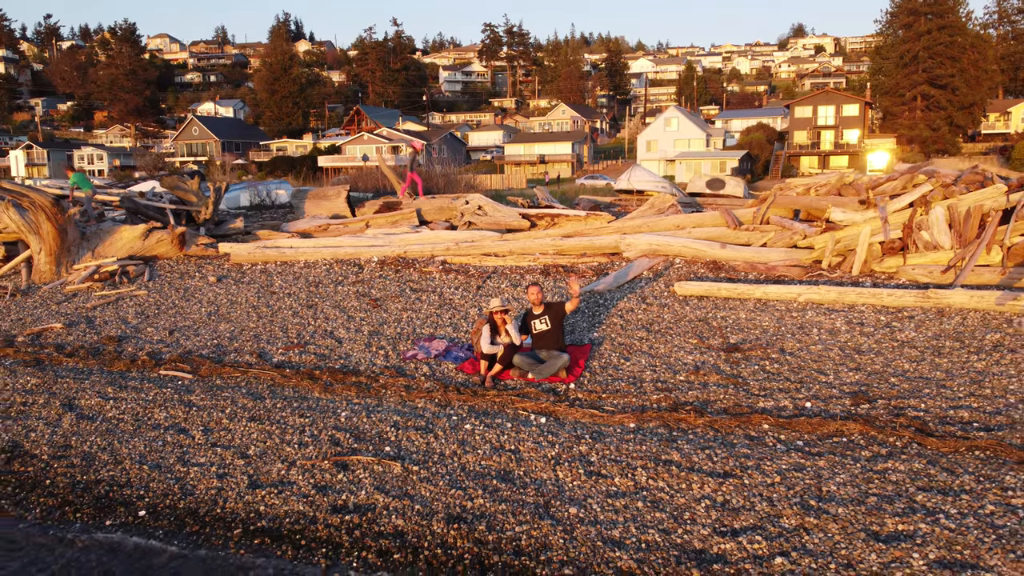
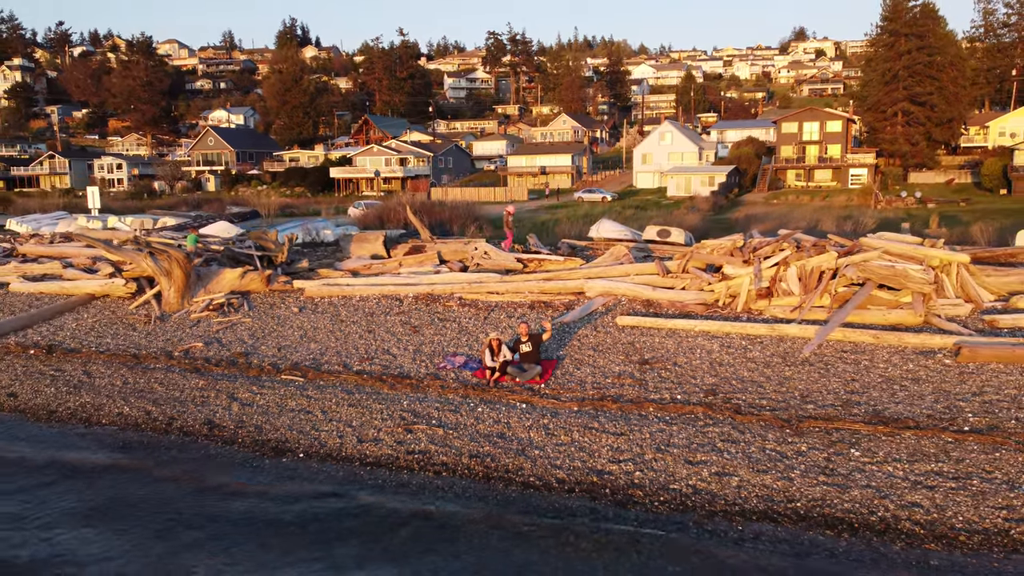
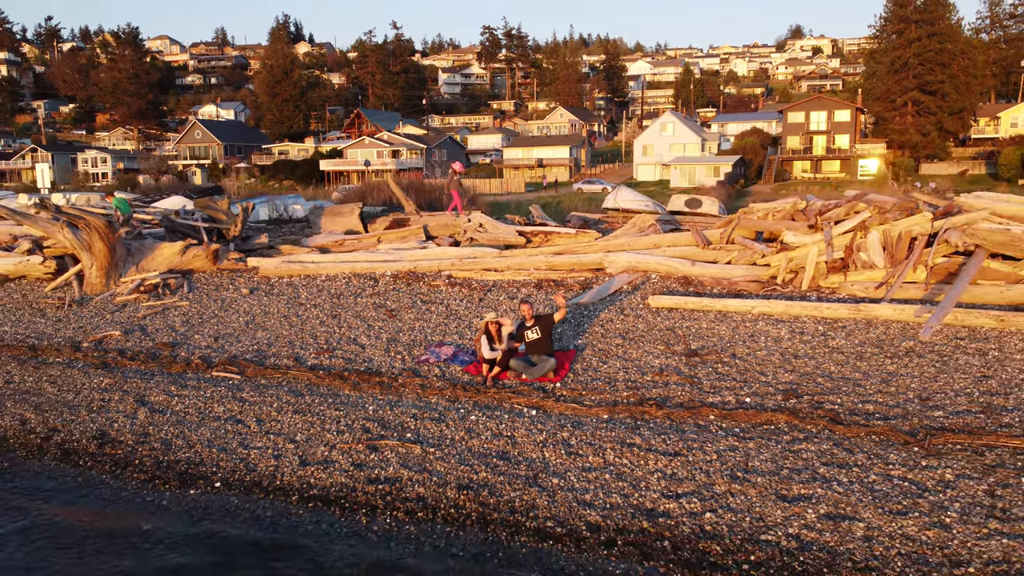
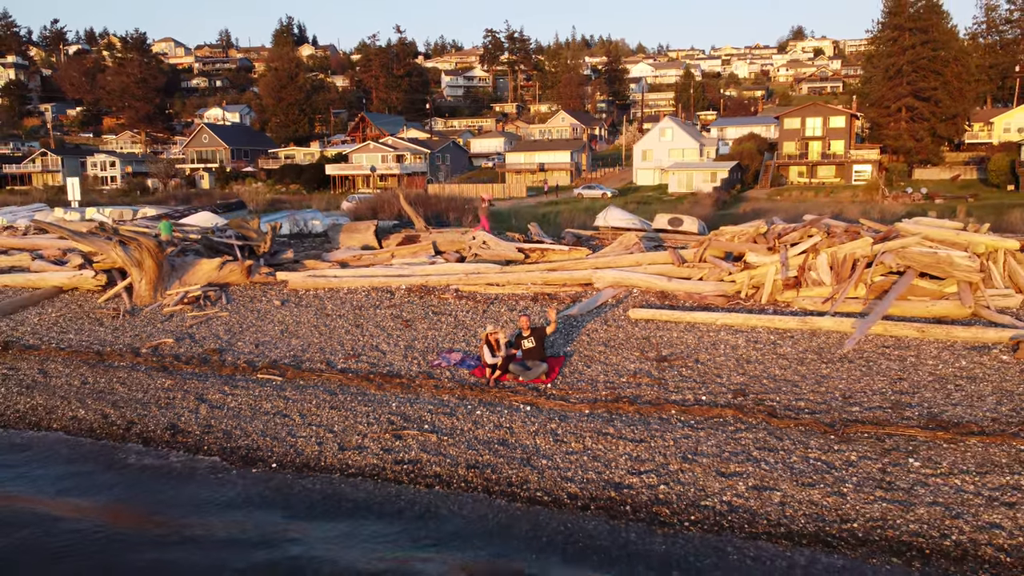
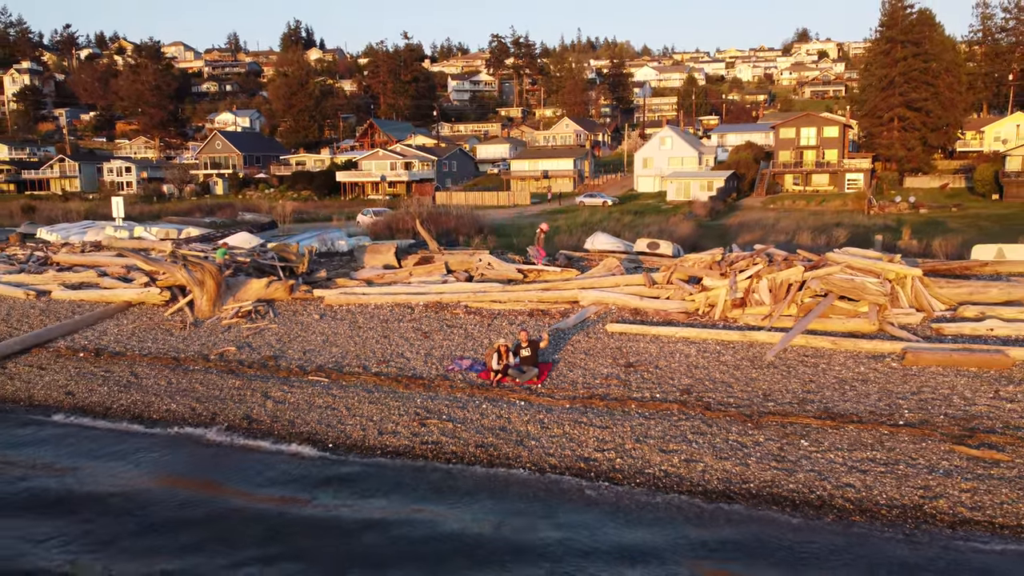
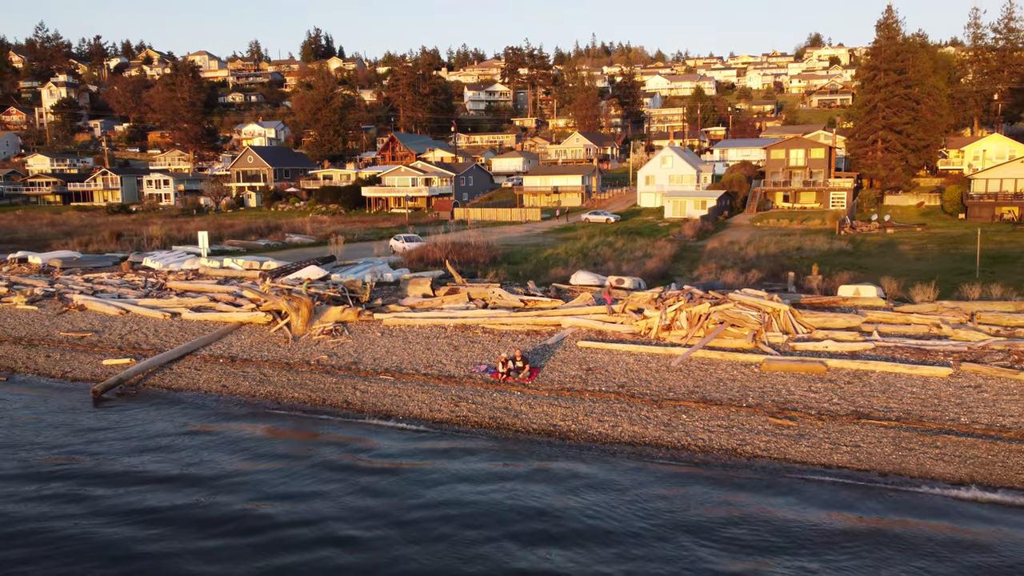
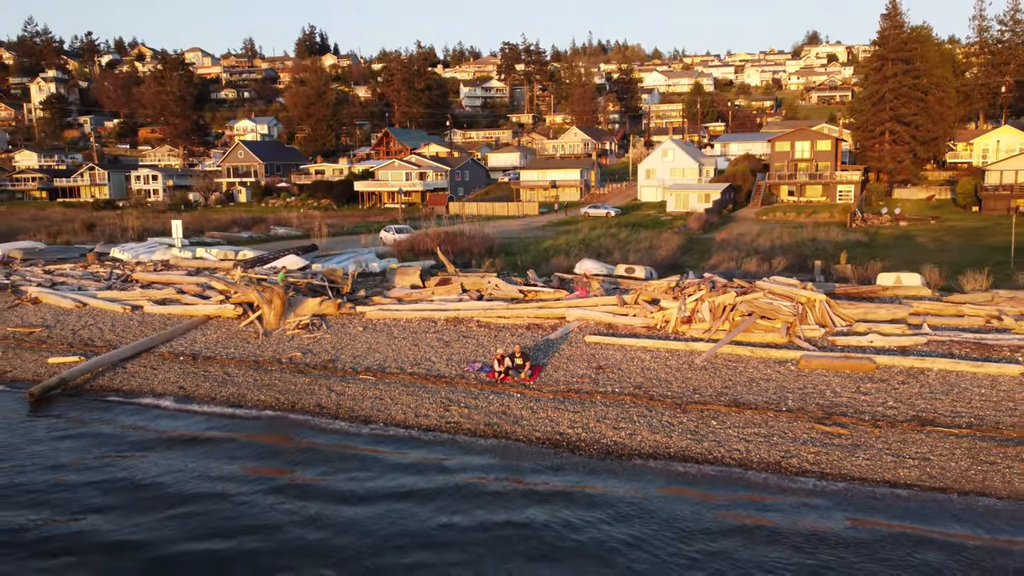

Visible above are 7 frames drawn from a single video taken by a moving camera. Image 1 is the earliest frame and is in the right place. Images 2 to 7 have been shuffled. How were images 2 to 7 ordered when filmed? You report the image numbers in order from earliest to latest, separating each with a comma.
3, 4, 2, 5, 7, 6
